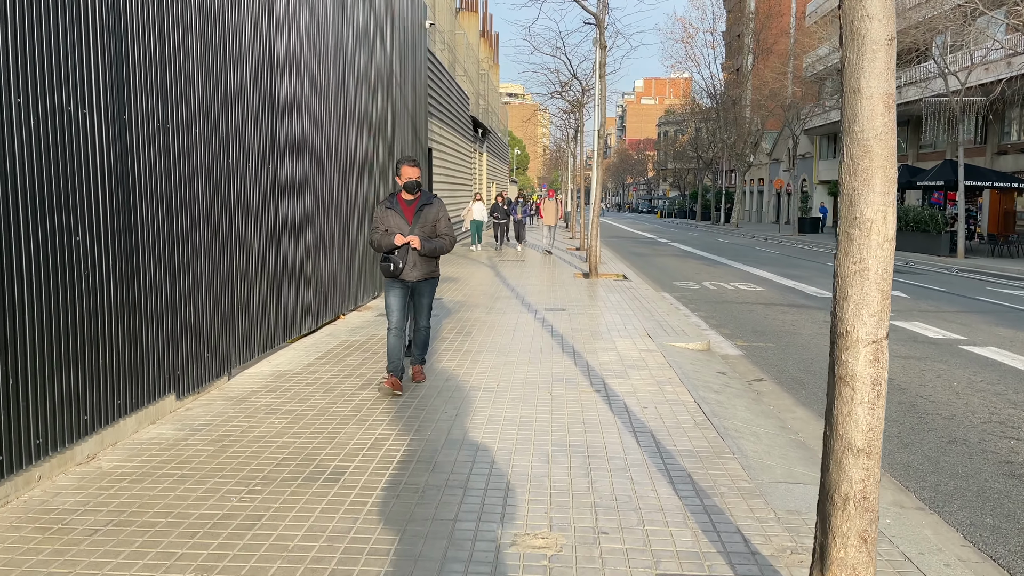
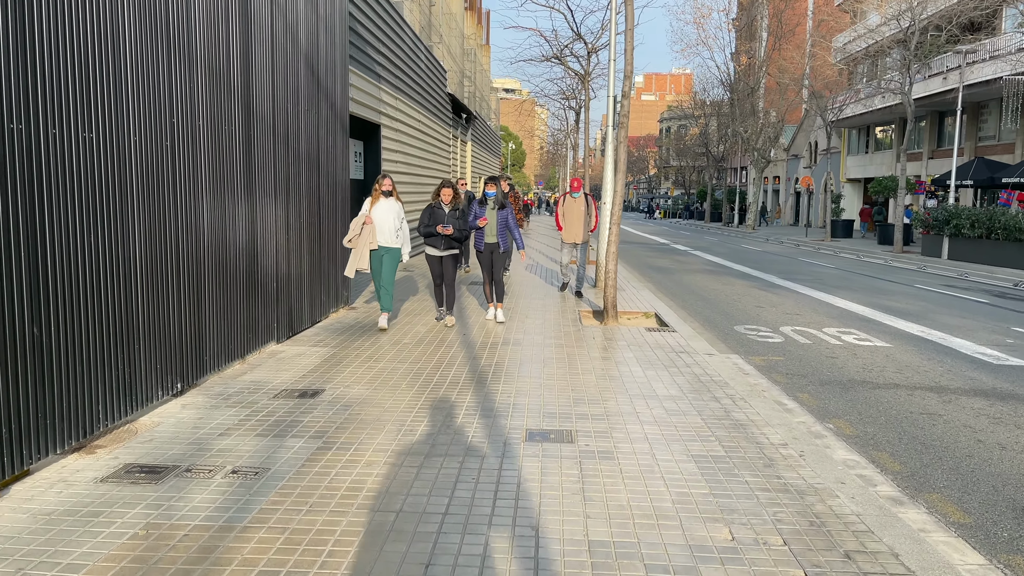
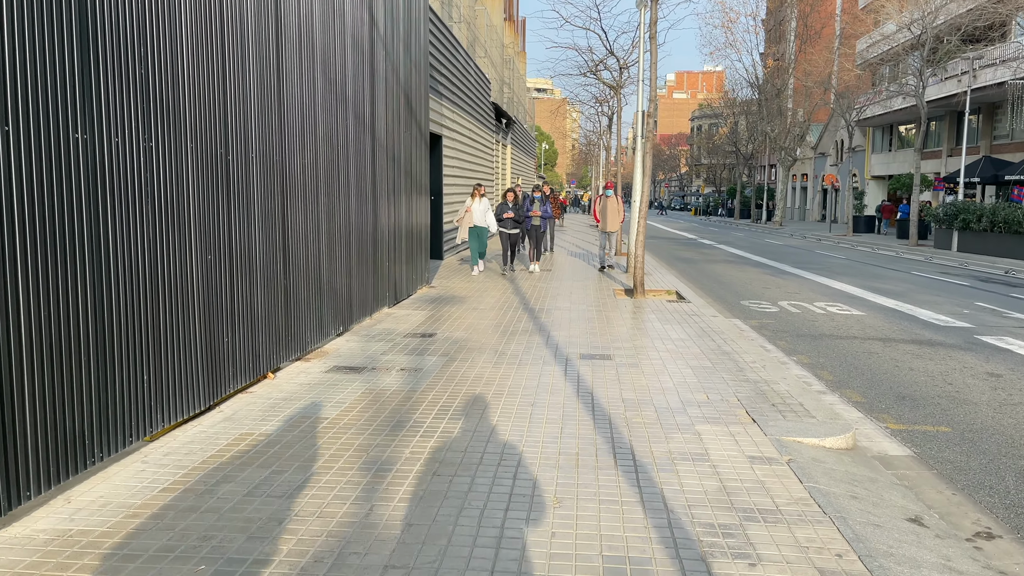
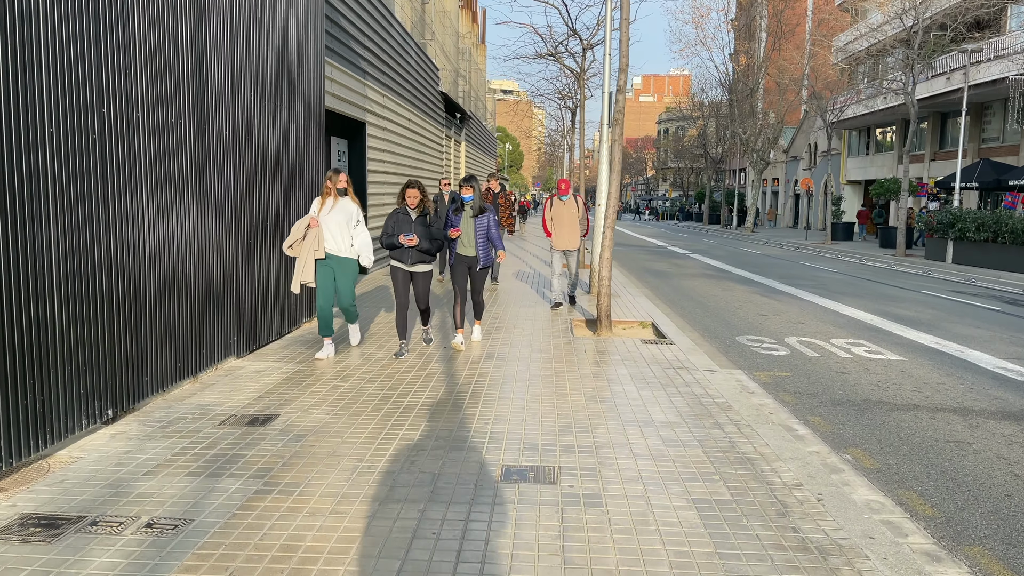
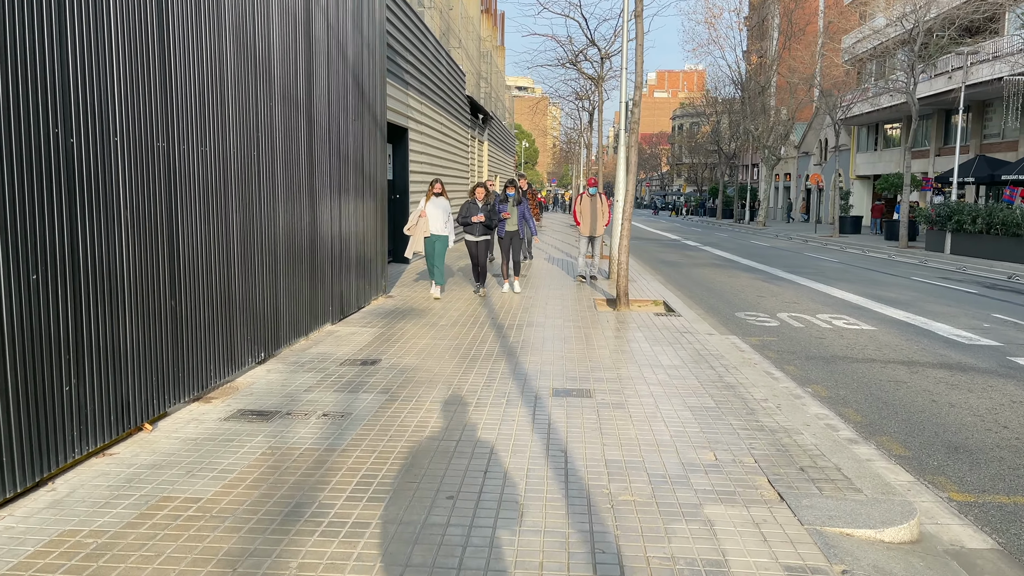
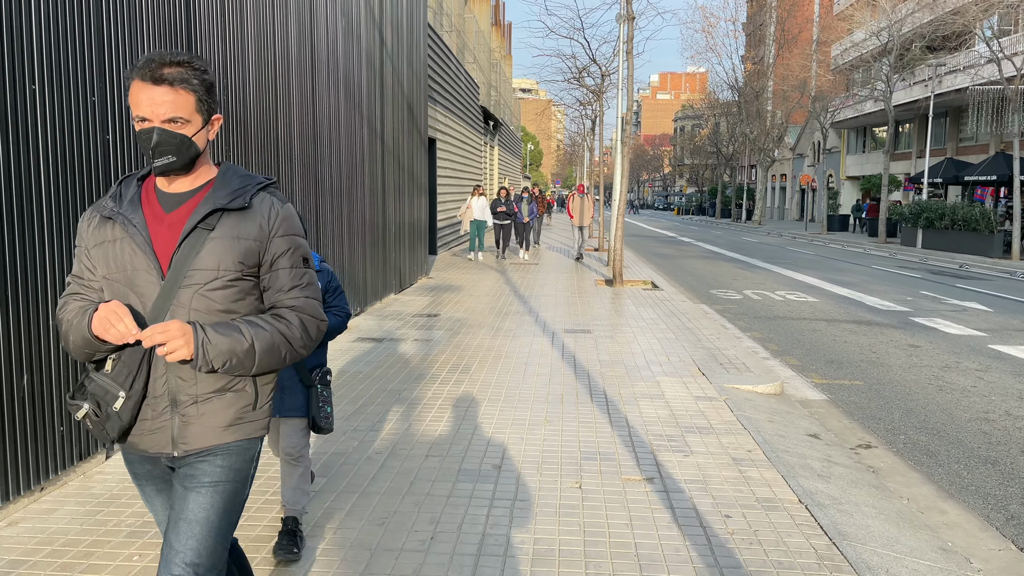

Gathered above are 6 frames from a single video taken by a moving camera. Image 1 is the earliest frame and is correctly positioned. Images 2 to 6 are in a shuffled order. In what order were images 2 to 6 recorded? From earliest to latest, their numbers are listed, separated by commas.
6, 3, 5, 2, 4
